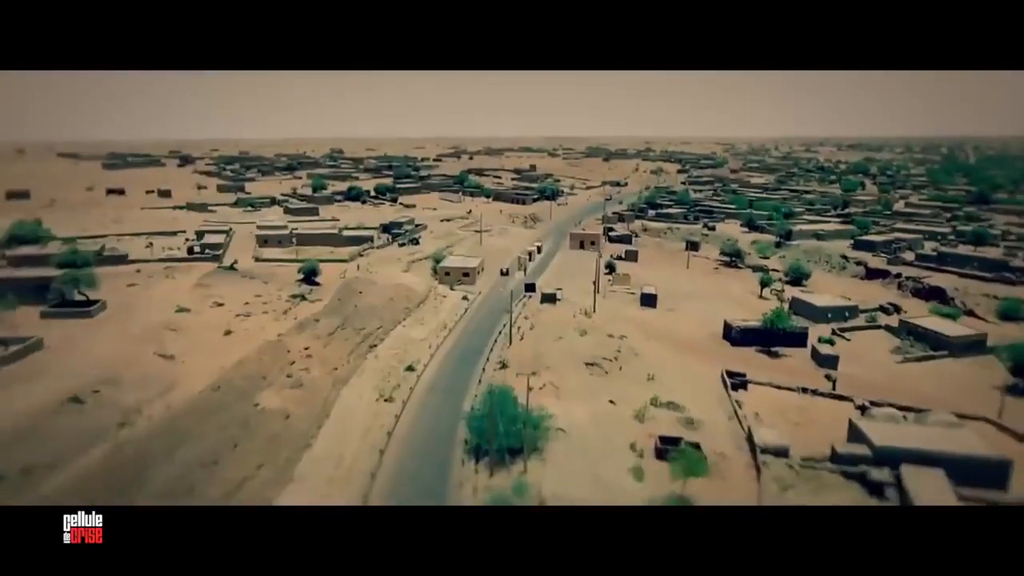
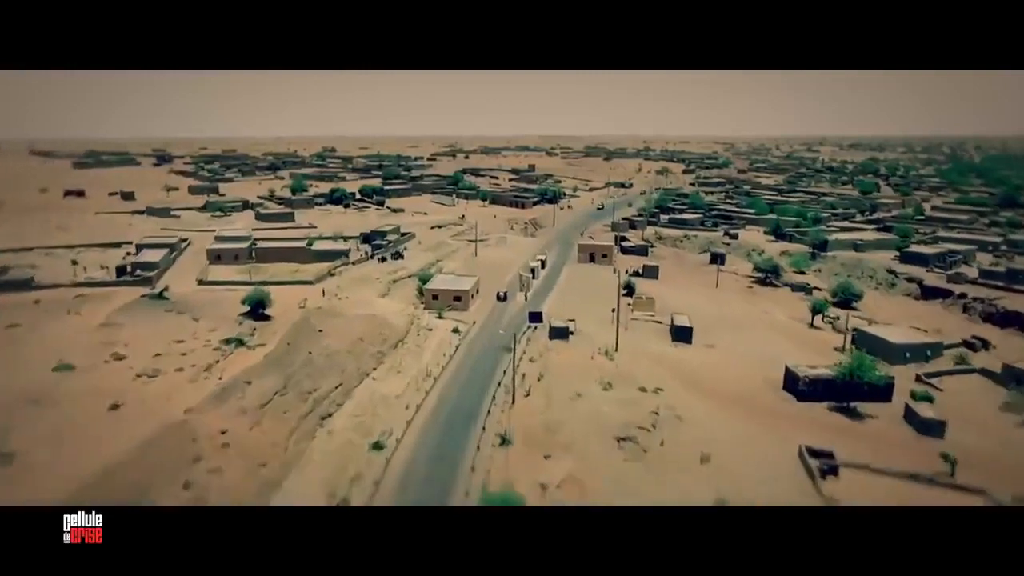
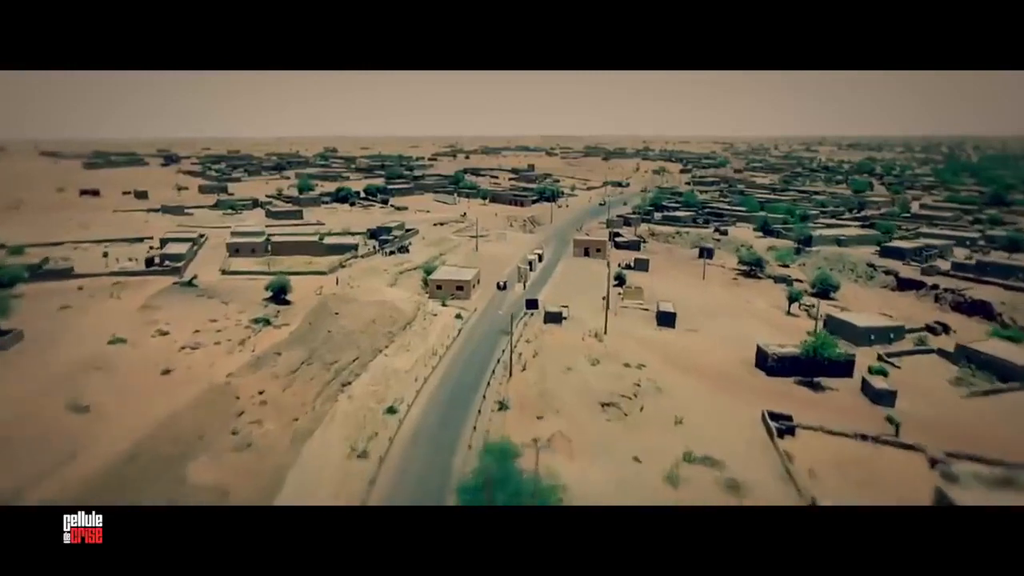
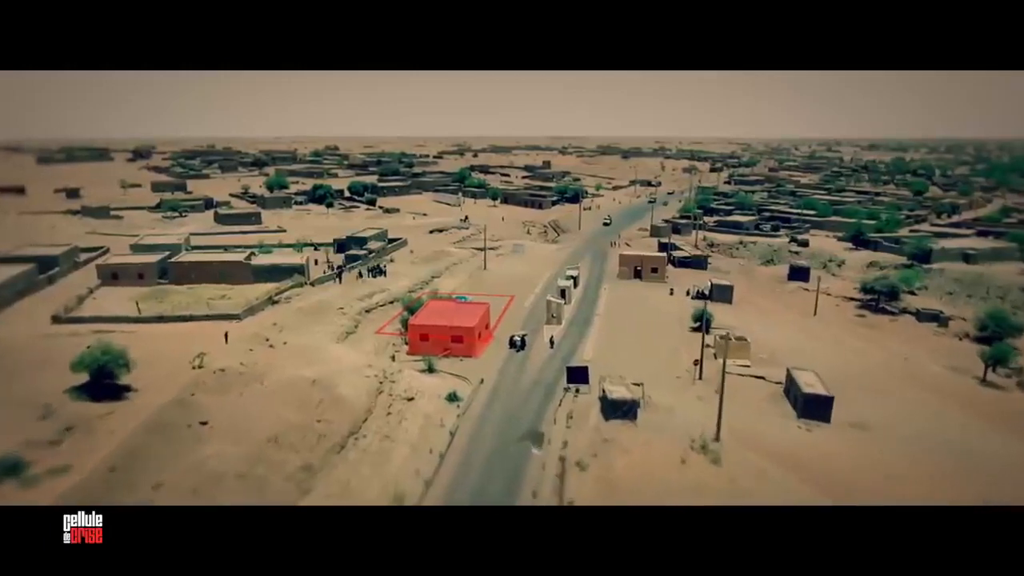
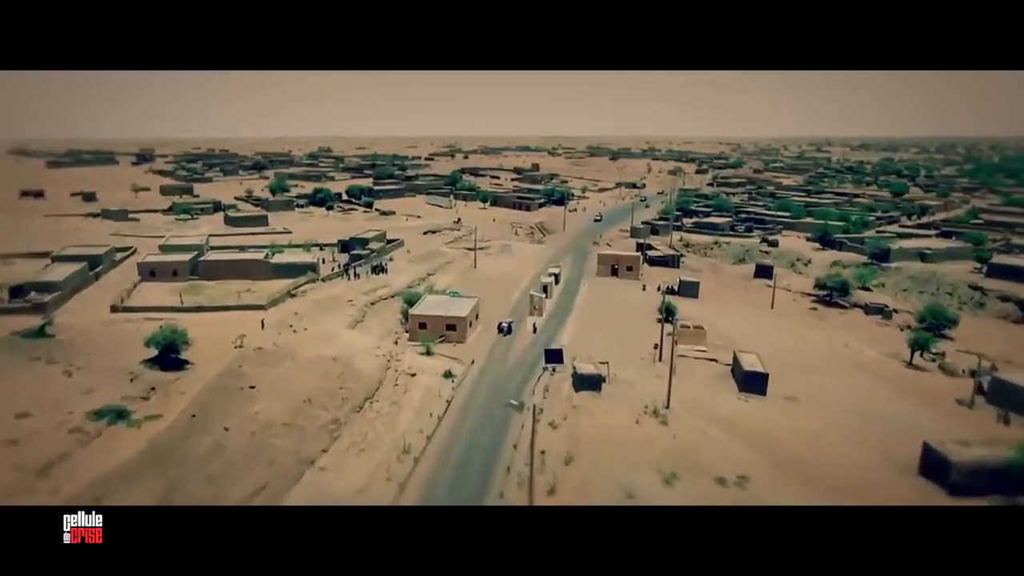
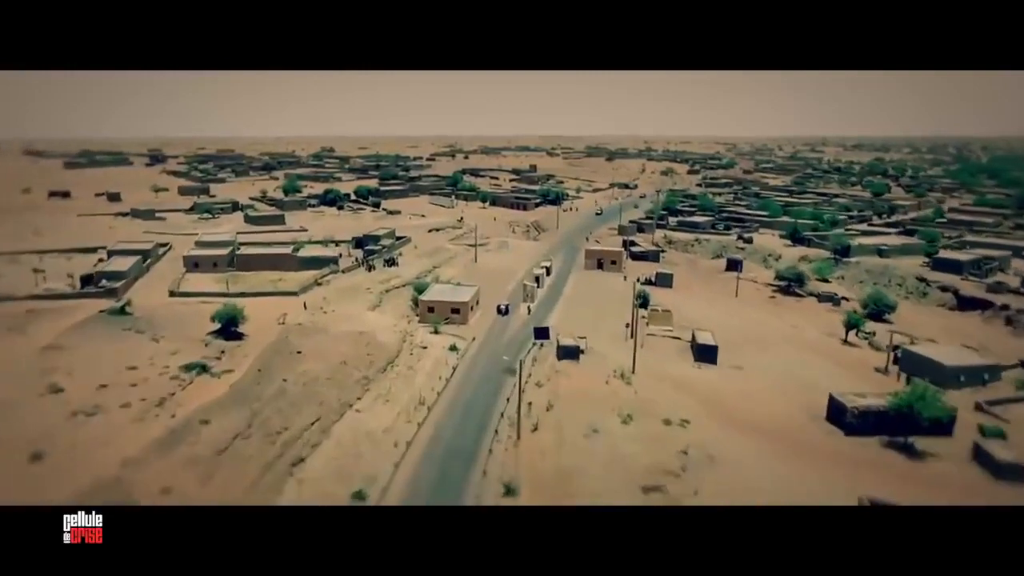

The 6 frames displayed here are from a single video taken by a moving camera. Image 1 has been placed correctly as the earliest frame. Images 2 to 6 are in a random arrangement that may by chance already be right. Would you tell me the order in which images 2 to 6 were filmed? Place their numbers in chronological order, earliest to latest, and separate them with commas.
3, 2, 6, 5, 4
